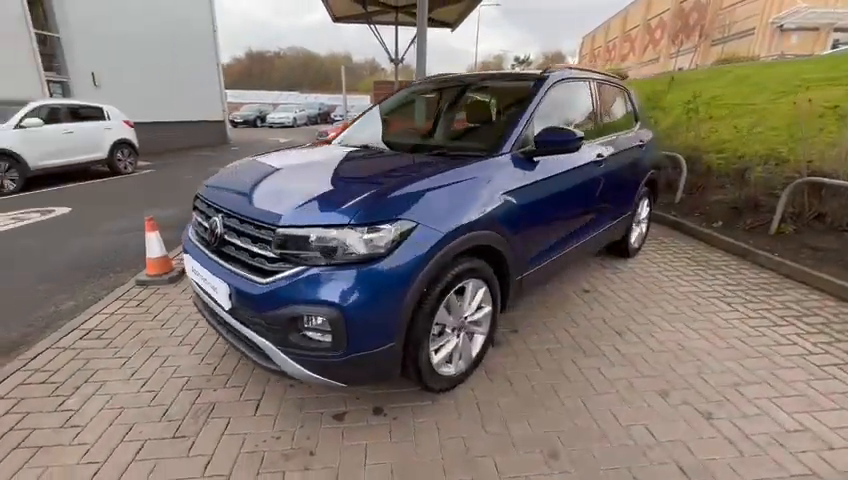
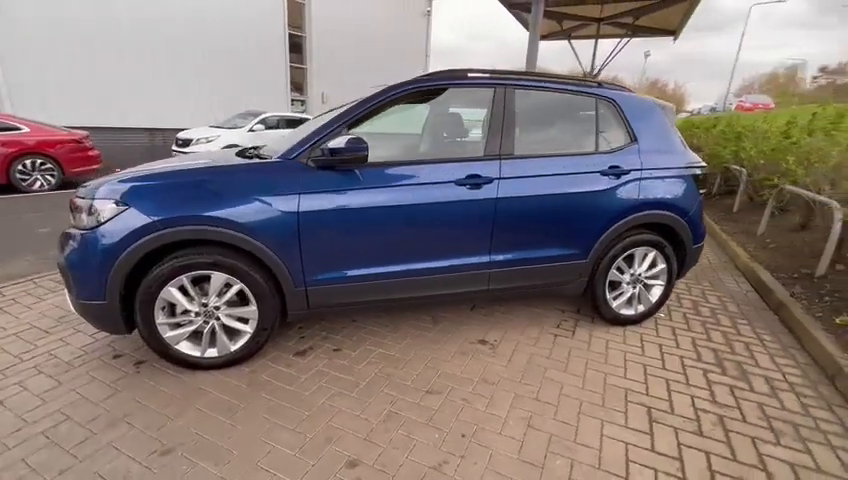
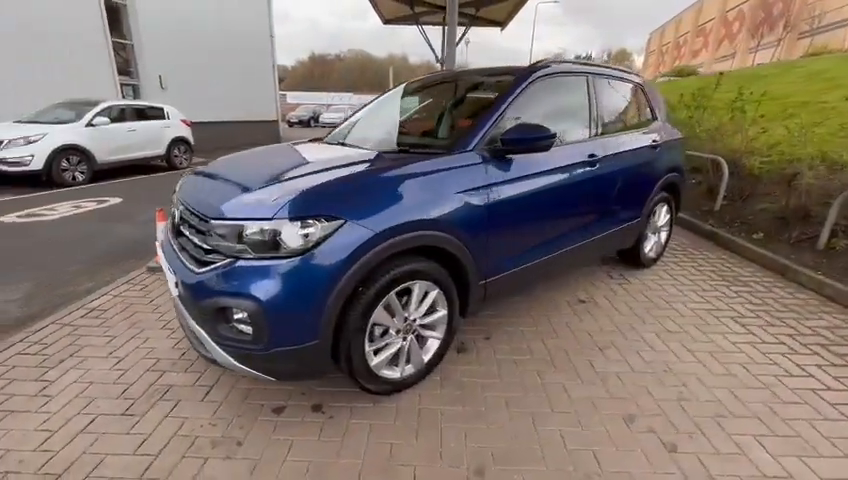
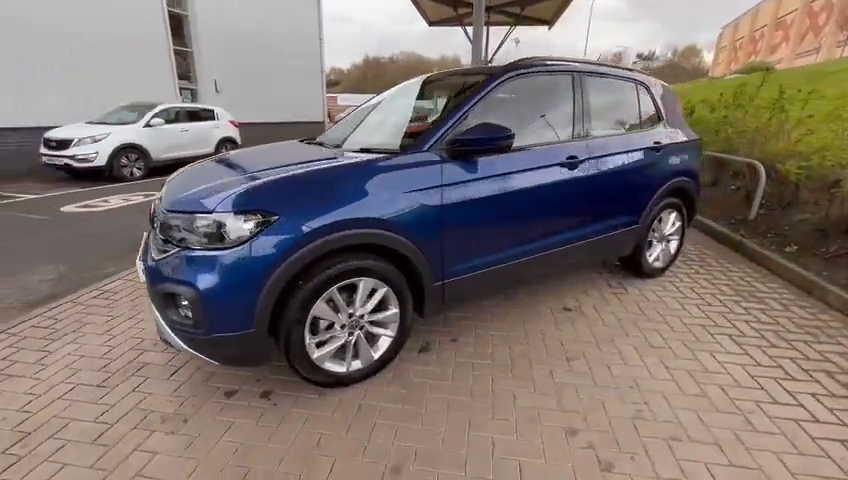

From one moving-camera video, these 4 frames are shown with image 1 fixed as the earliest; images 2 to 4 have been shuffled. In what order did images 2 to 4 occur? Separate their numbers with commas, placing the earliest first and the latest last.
3, 4, 2
